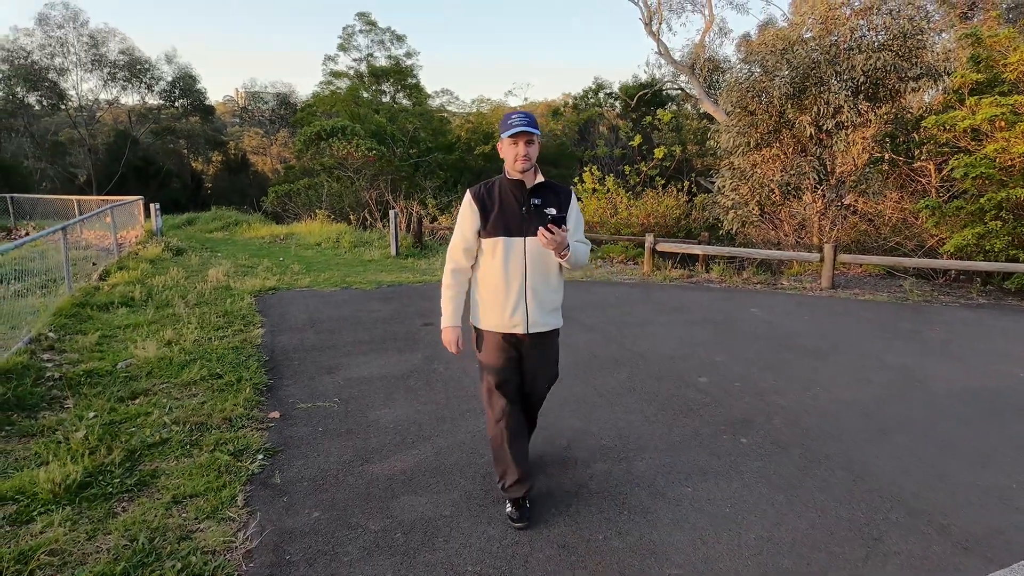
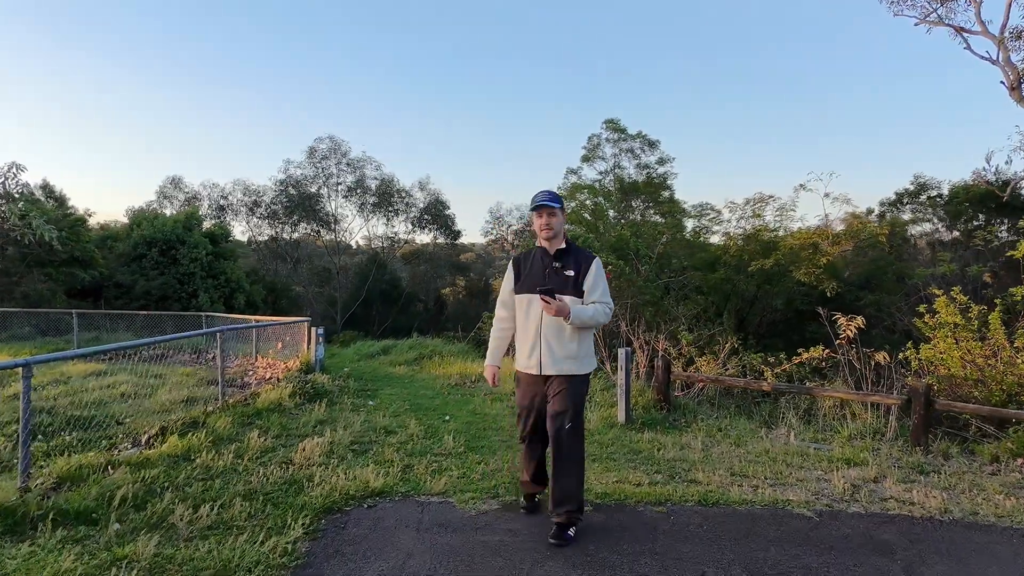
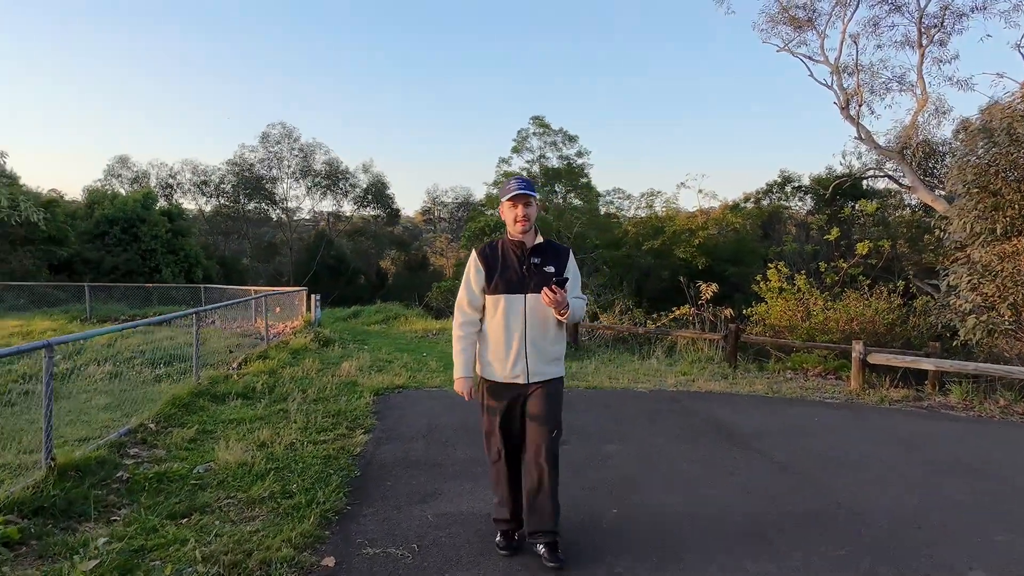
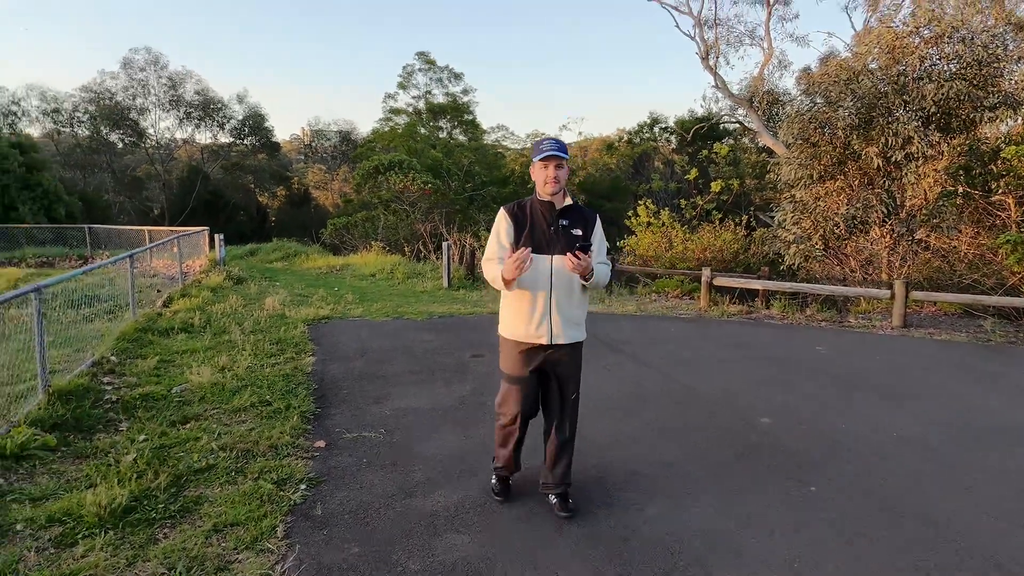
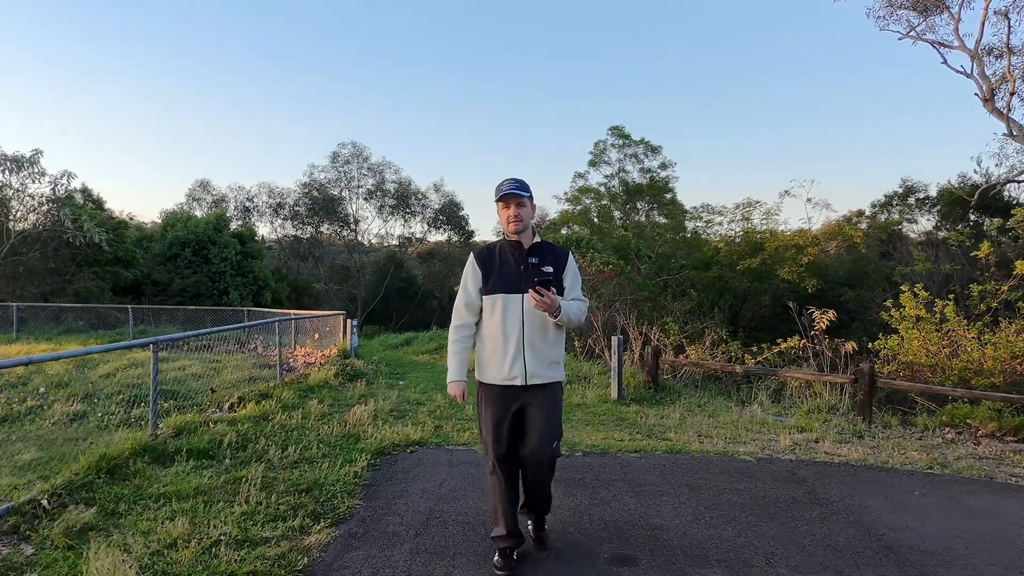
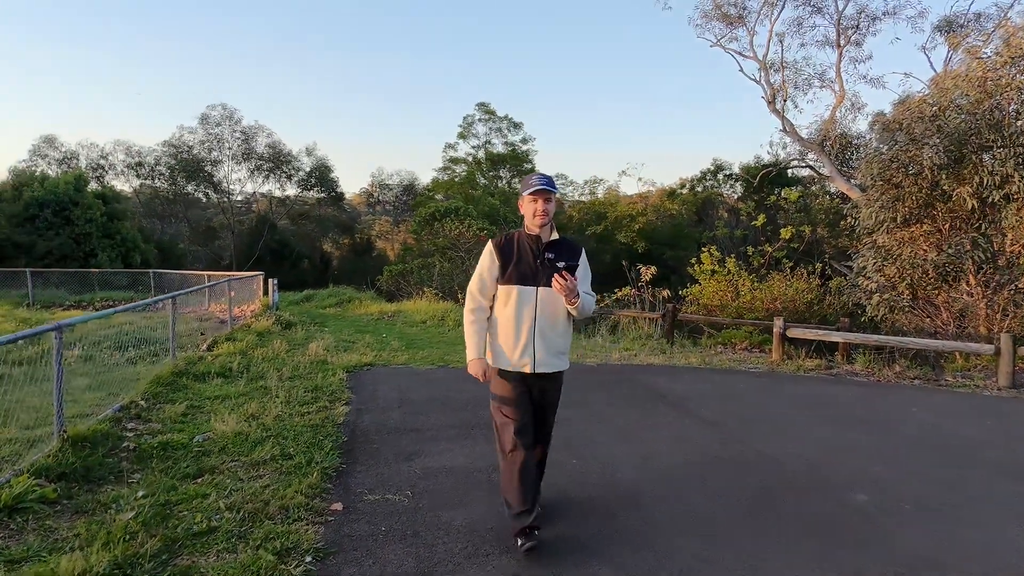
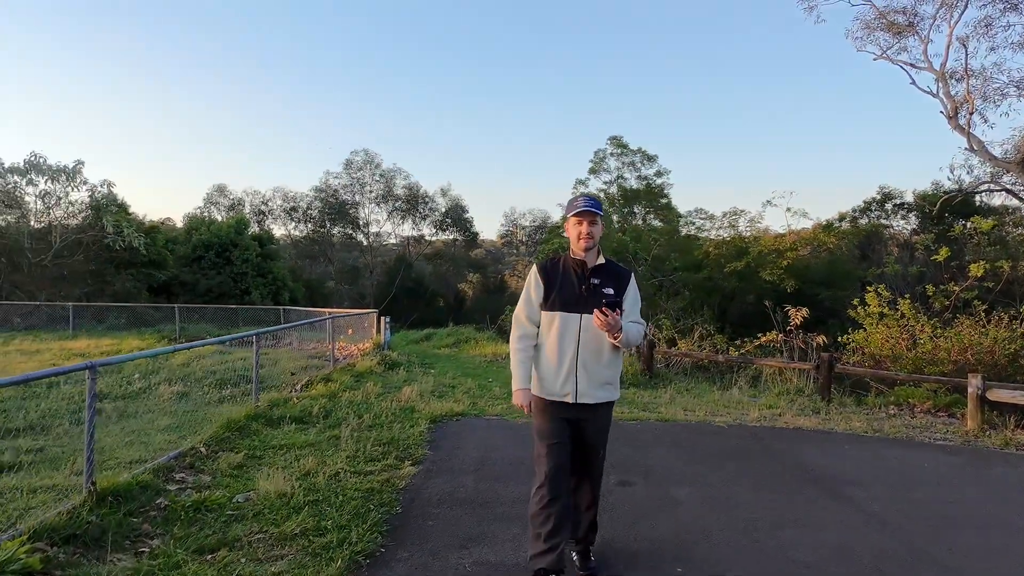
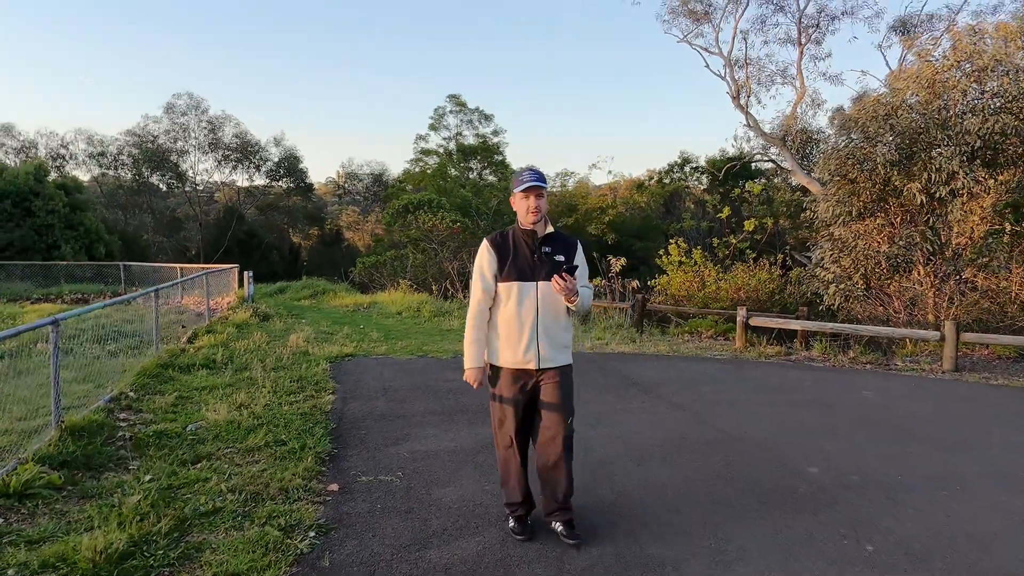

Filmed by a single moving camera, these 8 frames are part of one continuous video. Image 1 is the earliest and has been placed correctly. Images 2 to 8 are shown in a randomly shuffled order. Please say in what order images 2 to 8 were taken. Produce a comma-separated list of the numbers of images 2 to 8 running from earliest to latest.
4, 8, 6, 3, 7, 5, 2
